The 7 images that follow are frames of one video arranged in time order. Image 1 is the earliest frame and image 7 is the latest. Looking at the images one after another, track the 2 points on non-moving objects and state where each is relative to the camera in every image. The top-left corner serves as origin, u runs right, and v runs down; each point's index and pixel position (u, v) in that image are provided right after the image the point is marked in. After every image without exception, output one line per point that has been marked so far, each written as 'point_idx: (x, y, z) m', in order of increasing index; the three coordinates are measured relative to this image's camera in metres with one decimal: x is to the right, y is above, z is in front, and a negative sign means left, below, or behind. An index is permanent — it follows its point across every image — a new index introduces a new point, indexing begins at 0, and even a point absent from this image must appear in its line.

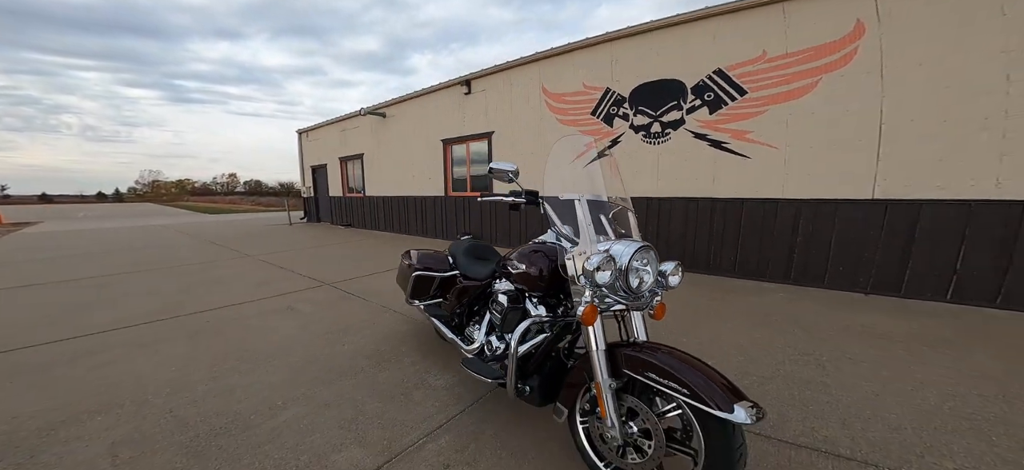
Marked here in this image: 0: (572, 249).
0: (+0.3, 0.0, +1.6) m
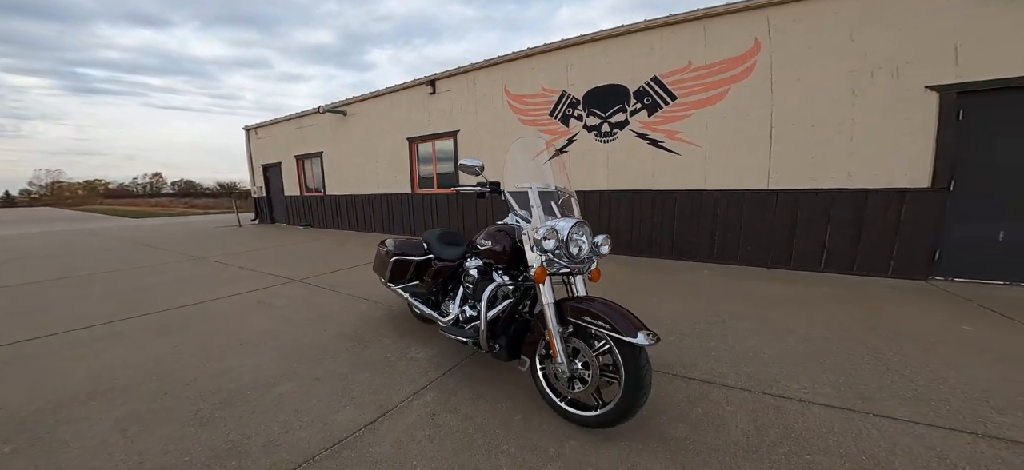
0: (+0.1, 0.0, +2.0) m
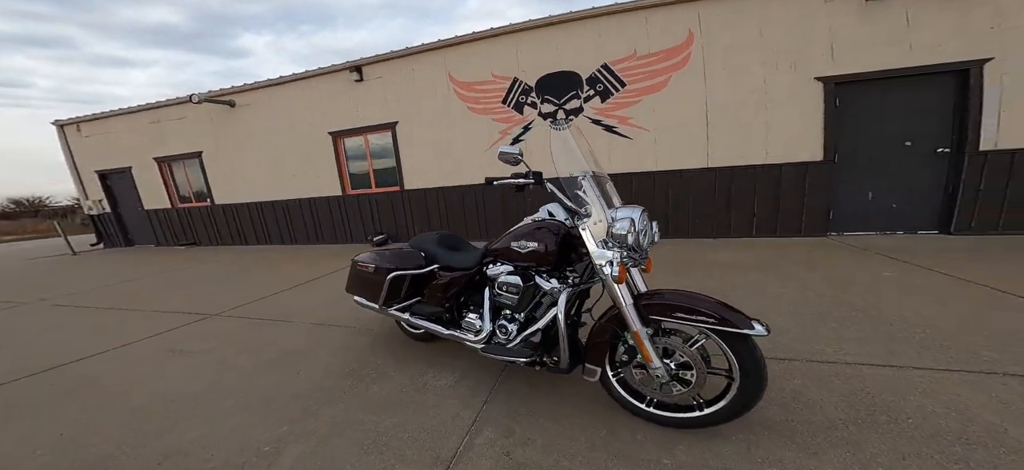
0: (+0.4, +0.1, +1.8) m
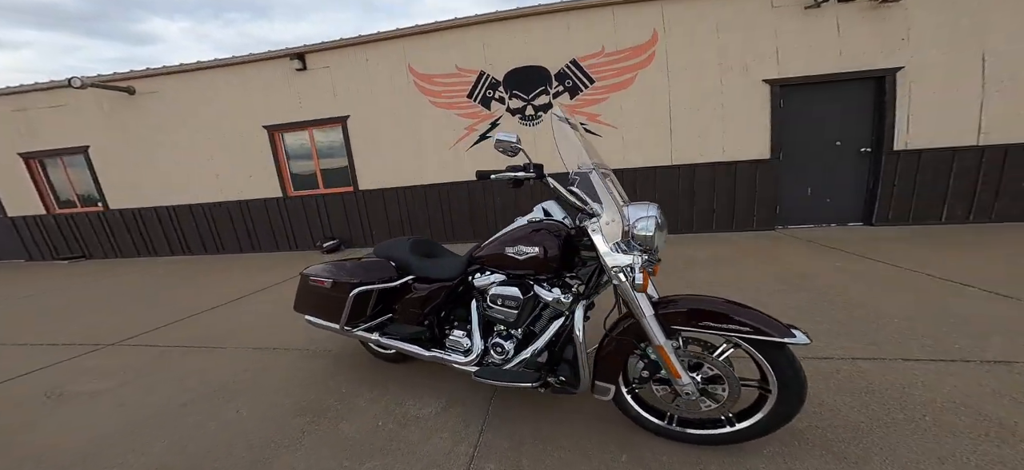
0: (+0.4, +0.1, +1.6) m
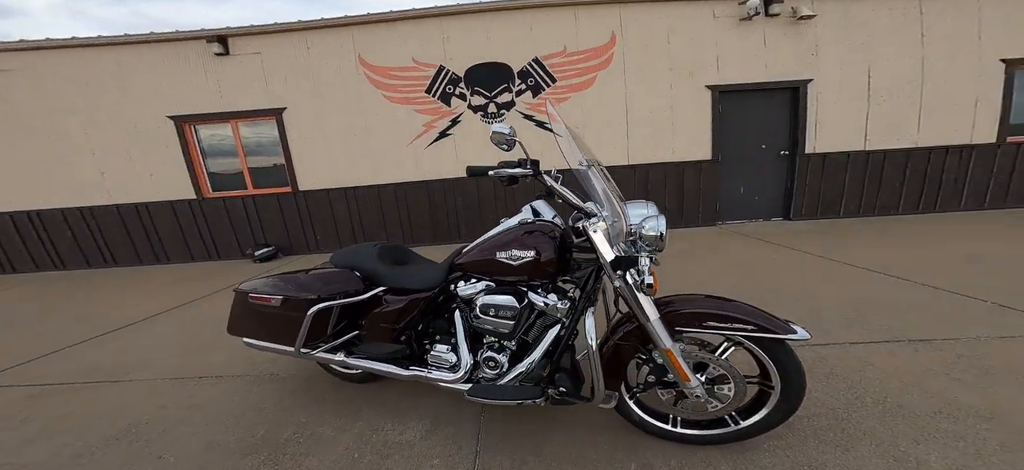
0: (+0.4, +0.1, +1.5) m
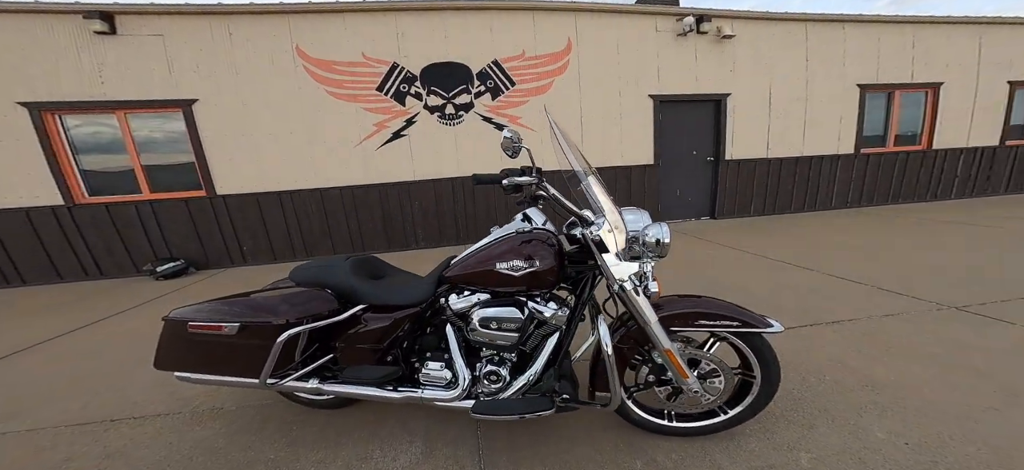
0: (+0.4, 0.0, +1.6) m
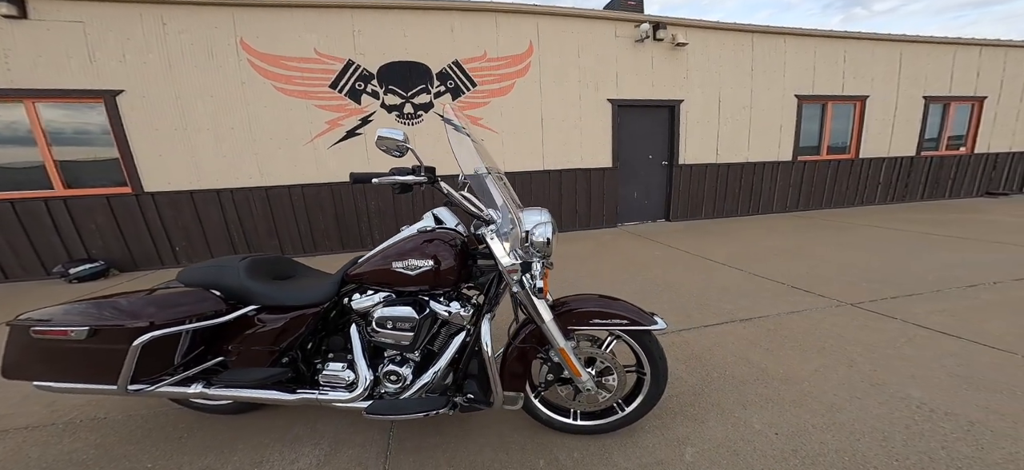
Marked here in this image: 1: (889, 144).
0: (-0.1, 0.0, +1.6) m
1: (+7.1, +1.7, +6.5) m
